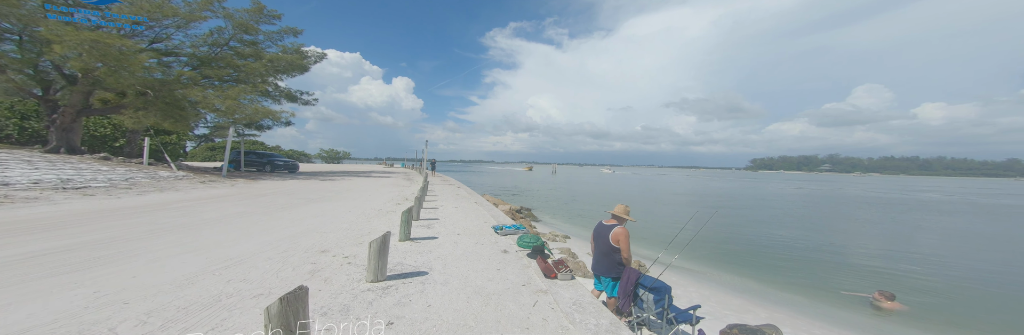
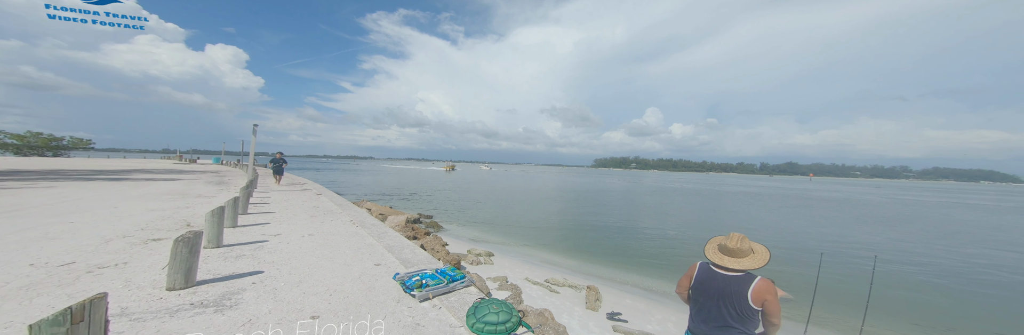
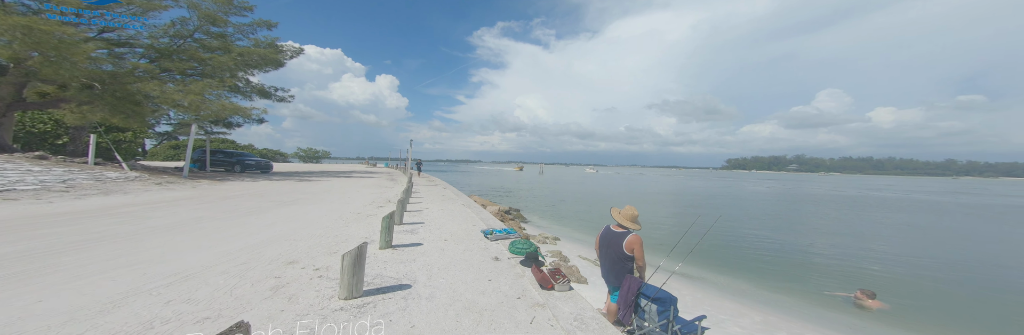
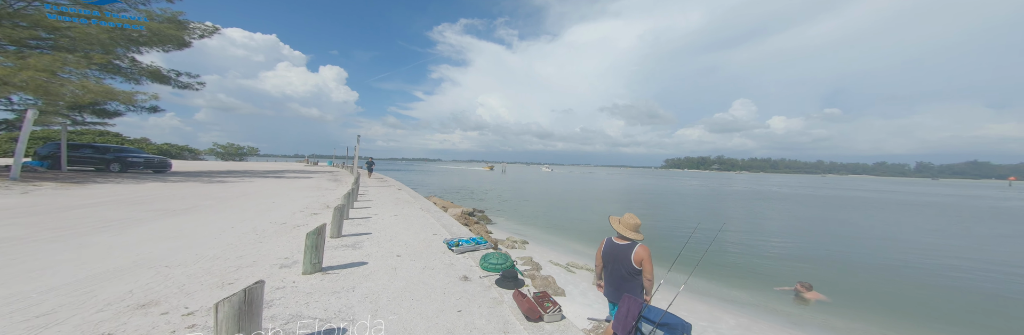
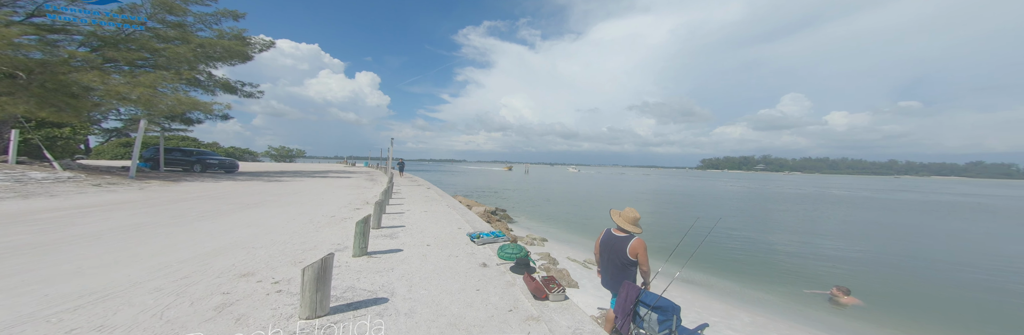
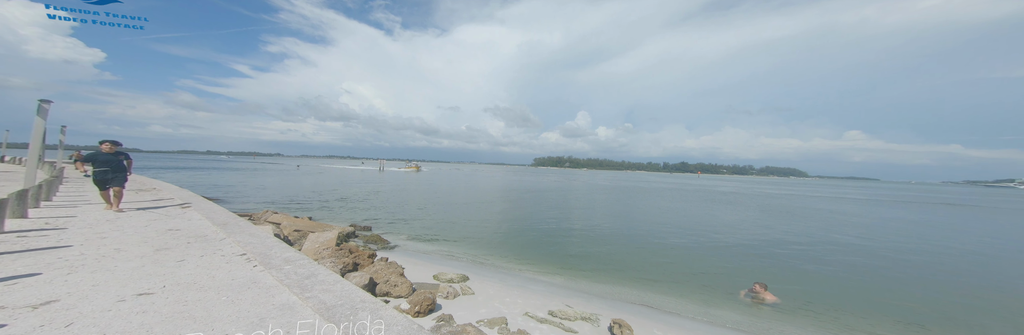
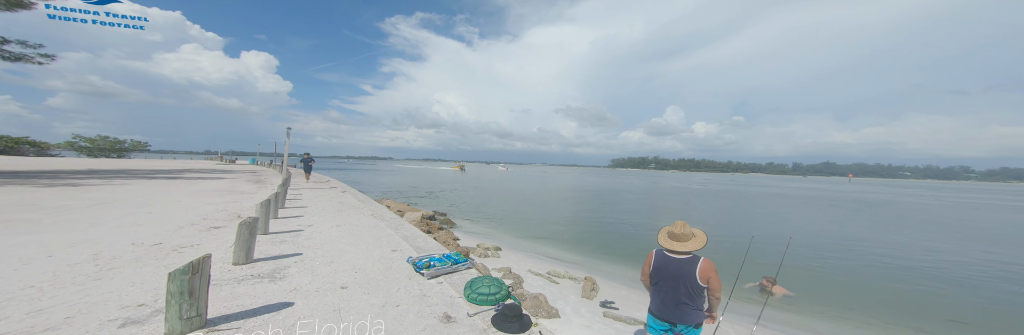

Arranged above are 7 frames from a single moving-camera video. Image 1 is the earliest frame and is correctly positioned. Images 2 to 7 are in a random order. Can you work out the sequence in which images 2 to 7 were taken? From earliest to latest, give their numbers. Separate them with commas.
3, 5, 4, 7, 2, 6
